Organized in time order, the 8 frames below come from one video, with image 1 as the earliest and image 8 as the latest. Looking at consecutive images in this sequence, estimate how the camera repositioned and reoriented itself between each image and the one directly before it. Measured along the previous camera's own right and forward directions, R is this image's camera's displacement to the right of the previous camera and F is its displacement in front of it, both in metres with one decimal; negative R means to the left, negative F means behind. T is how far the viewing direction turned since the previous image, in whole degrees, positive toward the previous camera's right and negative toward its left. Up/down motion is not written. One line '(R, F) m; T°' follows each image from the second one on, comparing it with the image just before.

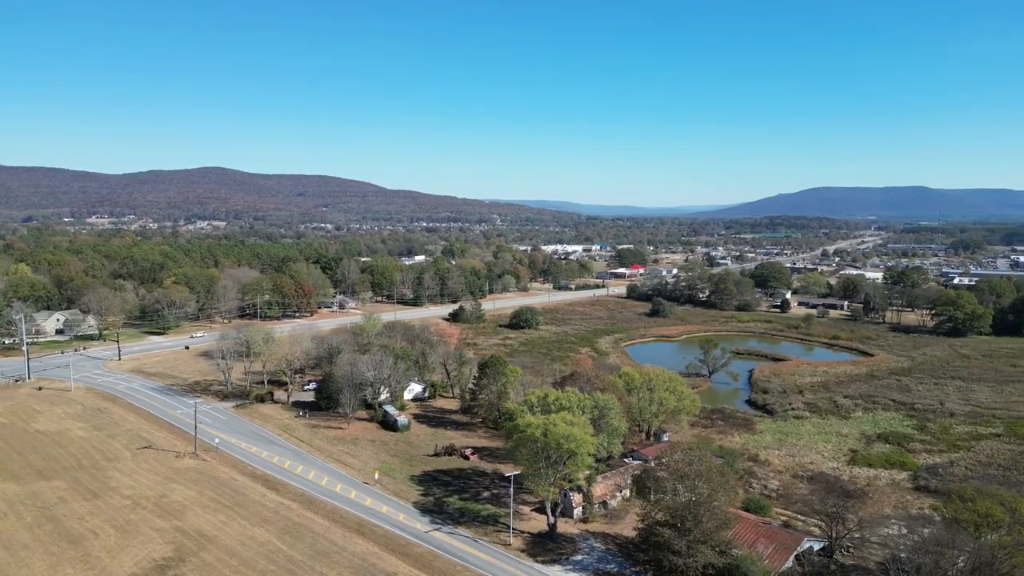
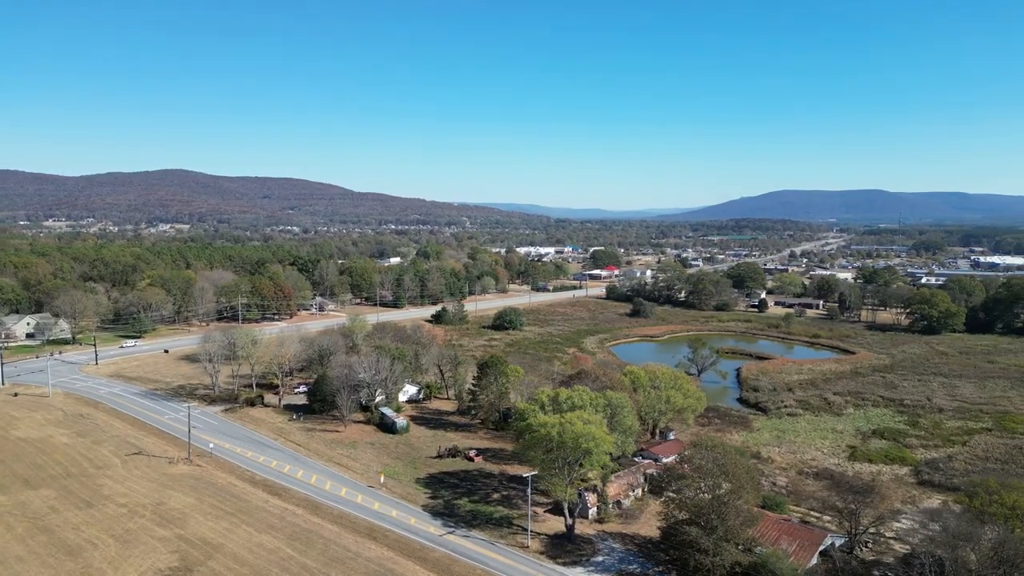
(-1.2, +0.3) m; +2°
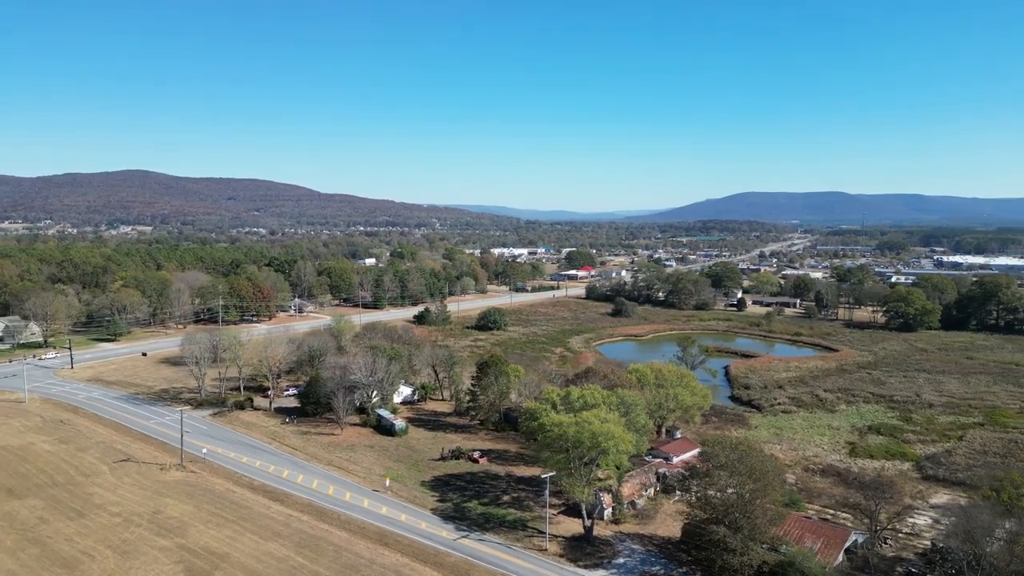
(-1.2, +0.4) m; +2°
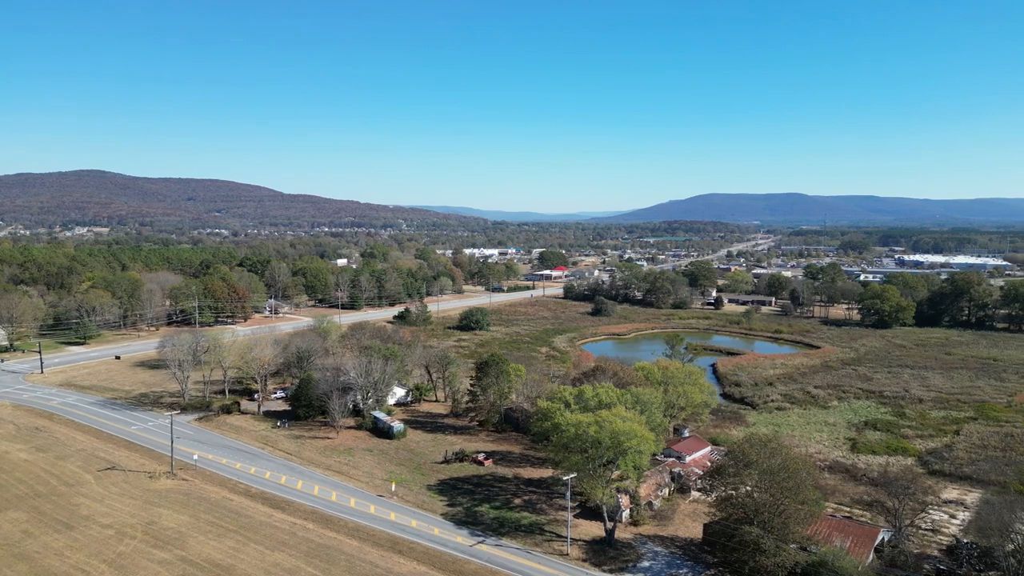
(-1.3, +0.6) m; +2°
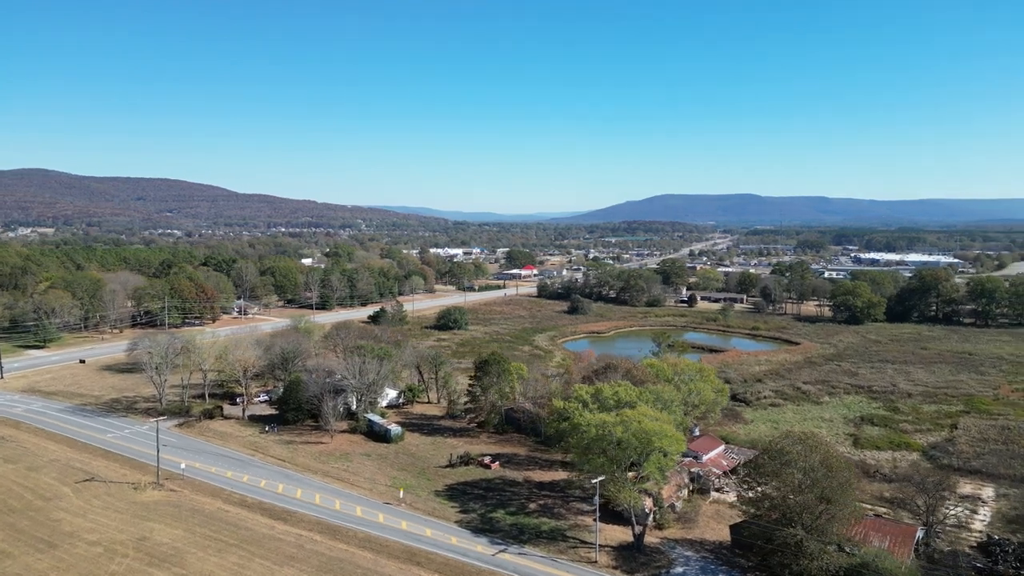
(-1.5, +0.9) m; +3°
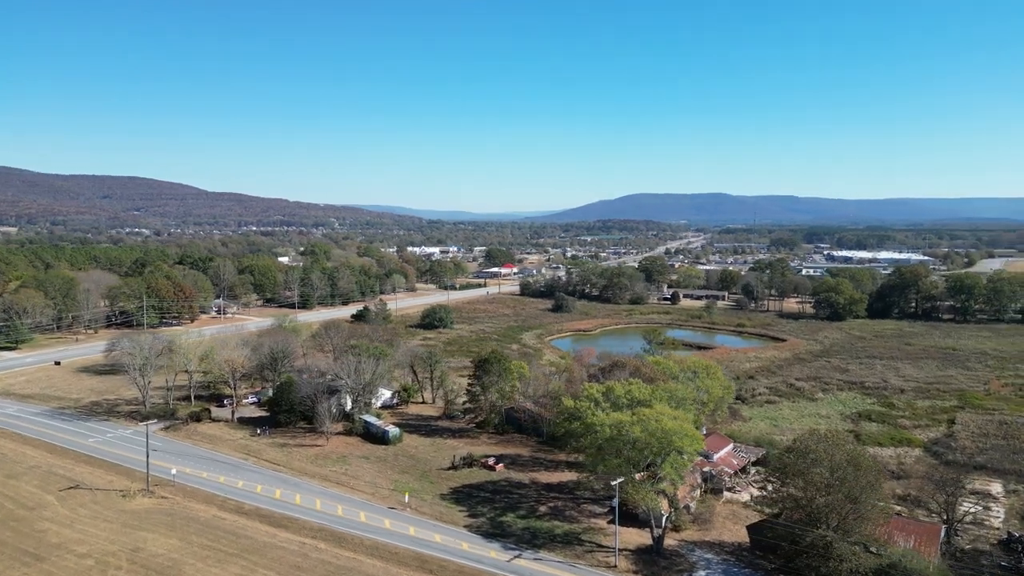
(-1.0, +0.6) m; +2°
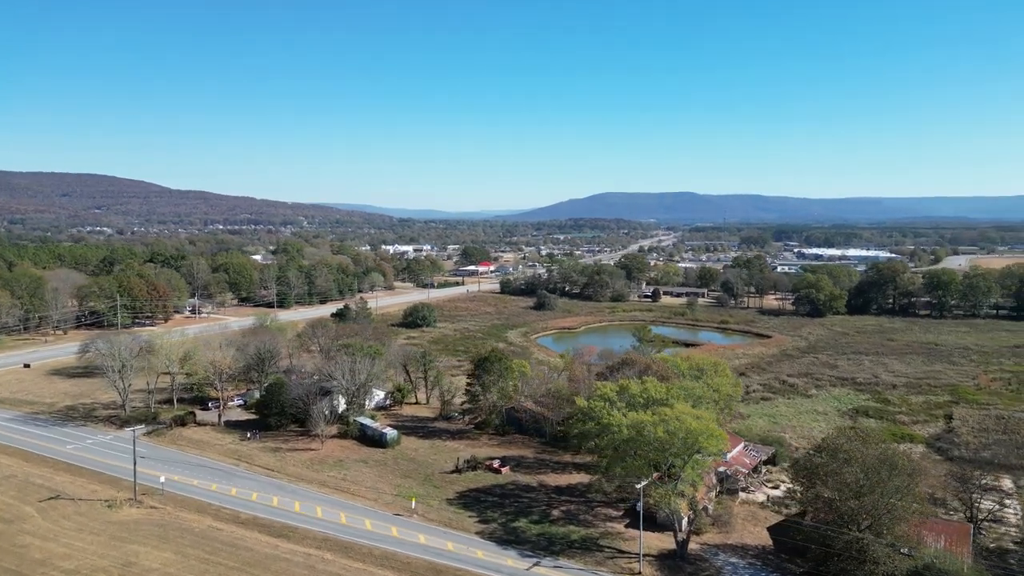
(-1.1, +0.7) m; +2°
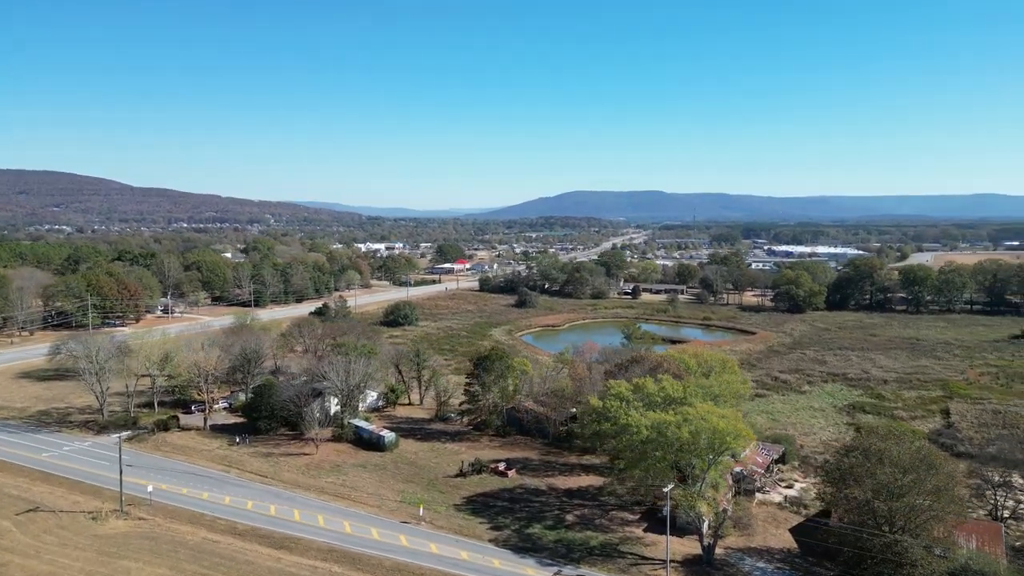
(-1.1, +0.8) m; +2°
